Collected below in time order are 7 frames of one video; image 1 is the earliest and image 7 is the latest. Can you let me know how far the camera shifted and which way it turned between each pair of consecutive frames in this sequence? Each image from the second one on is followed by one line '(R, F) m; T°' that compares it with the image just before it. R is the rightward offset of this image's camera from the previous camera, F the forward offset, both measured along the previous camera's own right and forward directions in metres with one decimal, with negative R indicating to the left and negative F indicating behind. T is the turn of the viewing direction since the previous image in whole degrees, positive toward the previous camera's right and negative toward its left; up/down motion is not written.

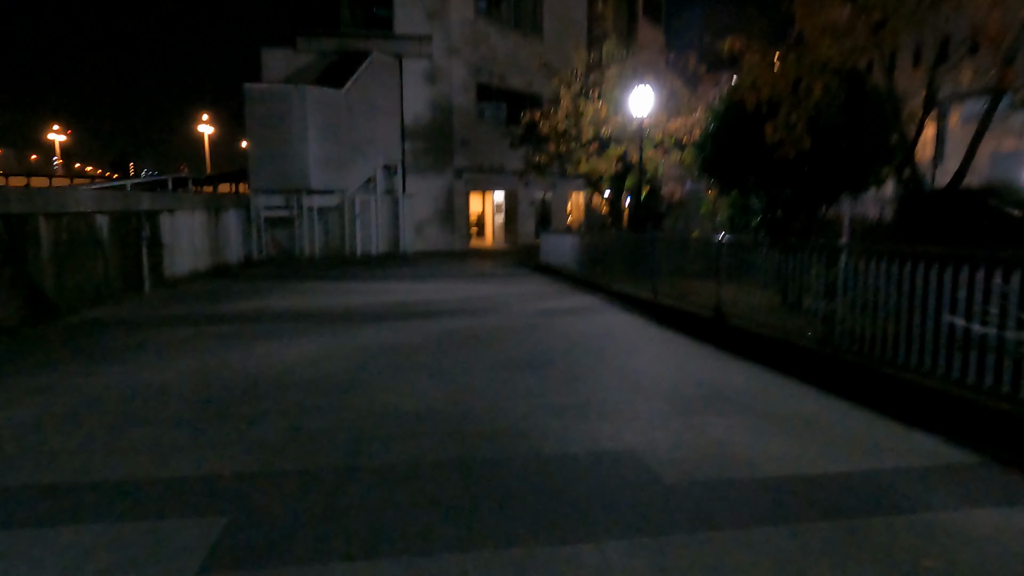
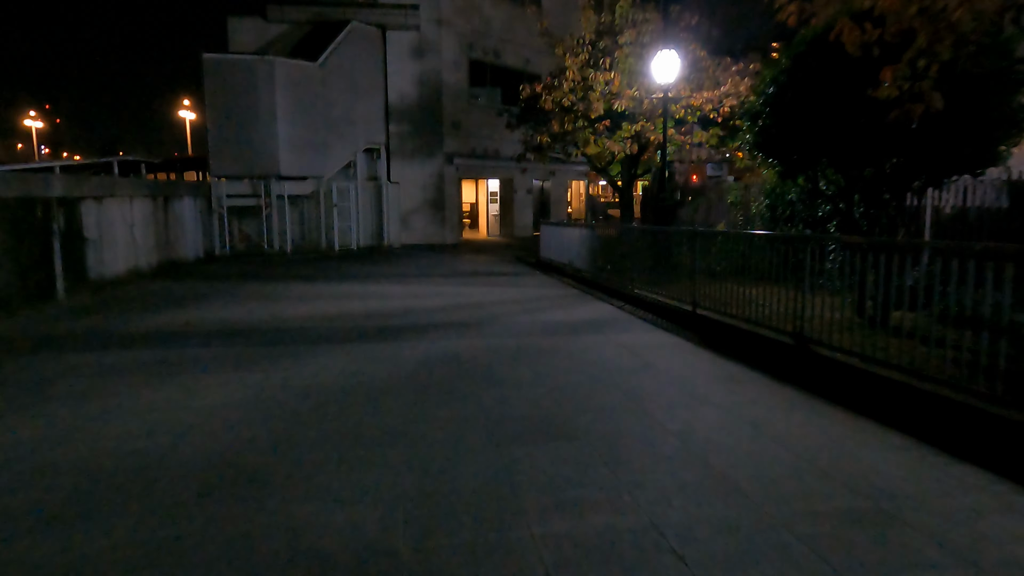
(-0.1, +2.8) m; +1°
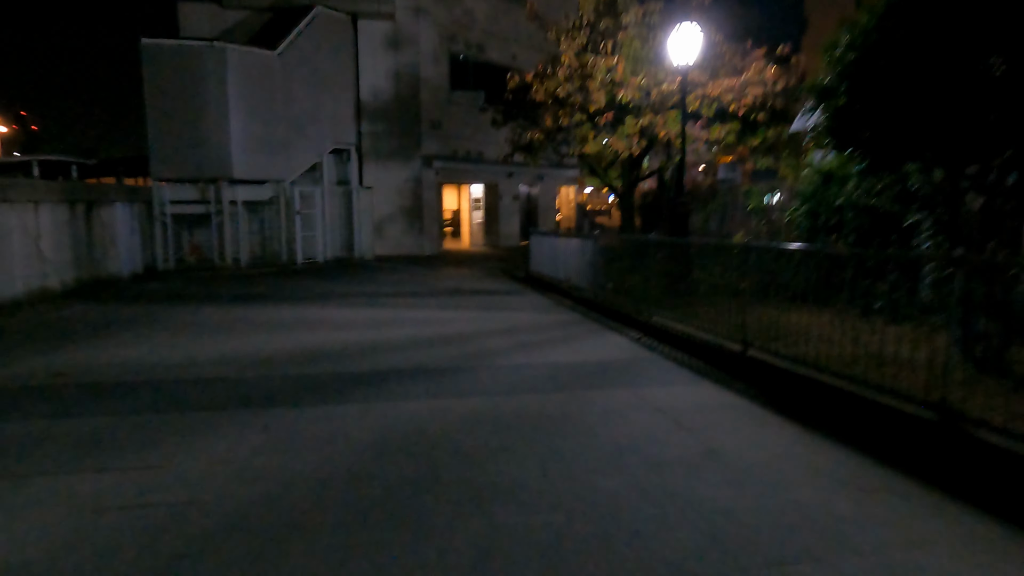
(-0.1, +2.6) m; +1°
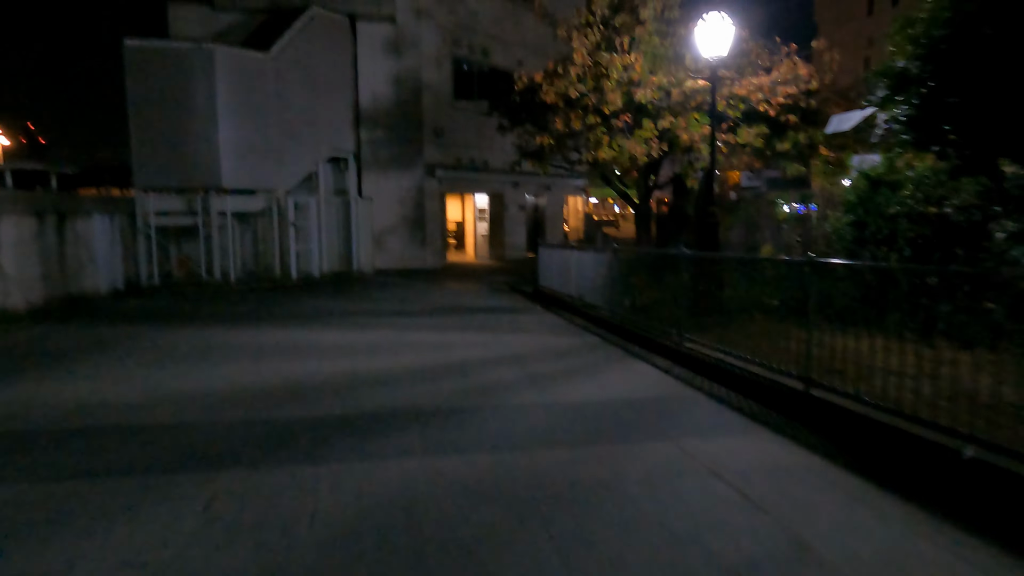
(-0.1, +1.3) m; 0°
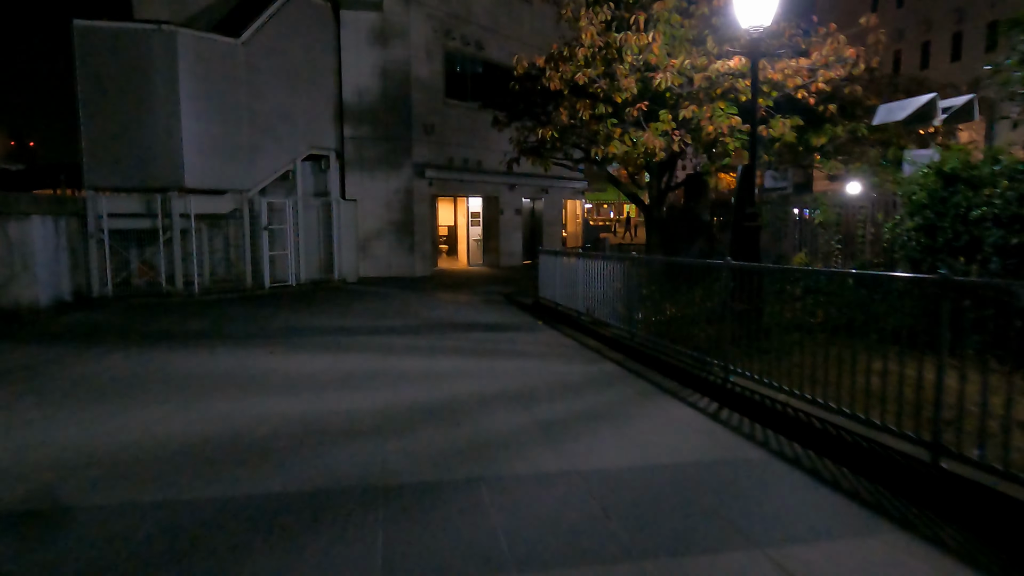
(-0.1, +1.8) m; +1°
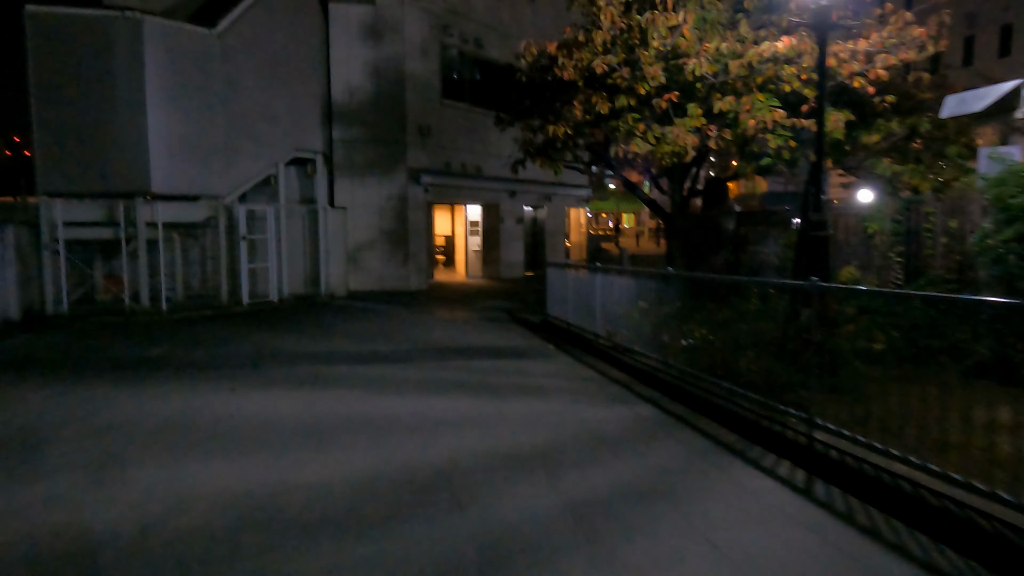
(-0.2, +1.7) m; 0°
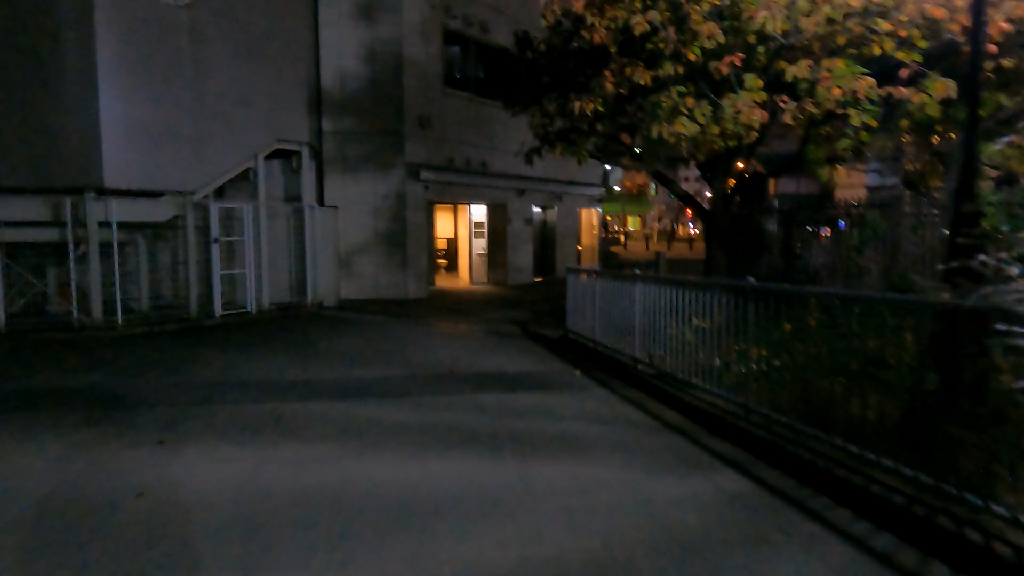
(-0.2, +2.1) m; 0°
